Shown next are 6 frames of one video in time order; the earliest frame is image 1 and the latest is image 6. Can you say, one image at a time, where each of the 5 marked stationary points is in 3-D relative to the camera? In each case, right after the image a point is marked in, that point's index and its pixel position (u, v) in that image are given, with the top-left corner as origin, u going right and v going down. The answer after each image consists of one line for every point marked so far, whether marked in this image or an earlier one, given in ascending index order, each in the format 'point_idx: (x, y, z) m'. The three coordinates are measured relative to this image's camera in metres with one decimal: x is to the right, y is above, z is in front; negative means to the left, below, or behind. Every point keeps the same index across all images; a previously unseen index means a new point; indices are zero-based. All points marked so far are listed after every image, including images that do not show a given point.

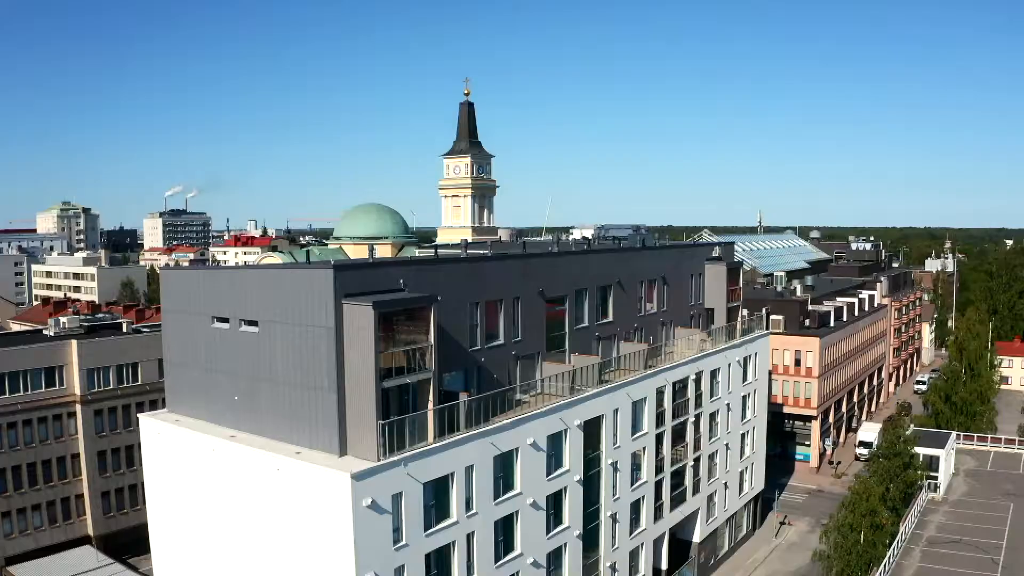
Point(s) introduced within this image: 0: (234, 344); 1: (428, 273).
0: (-6.0, -1.2, +16.8) m
1: (-1.7, +0.3, +15.9) m
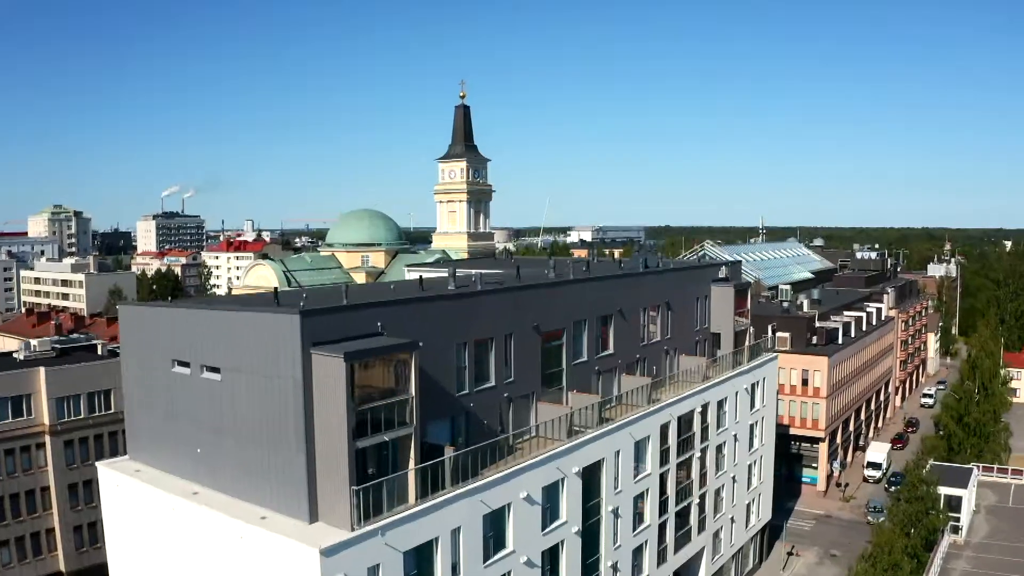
0: (-6.2, -2.0, +15.2) m
1: (-1.9, -0.5, +14.4) m
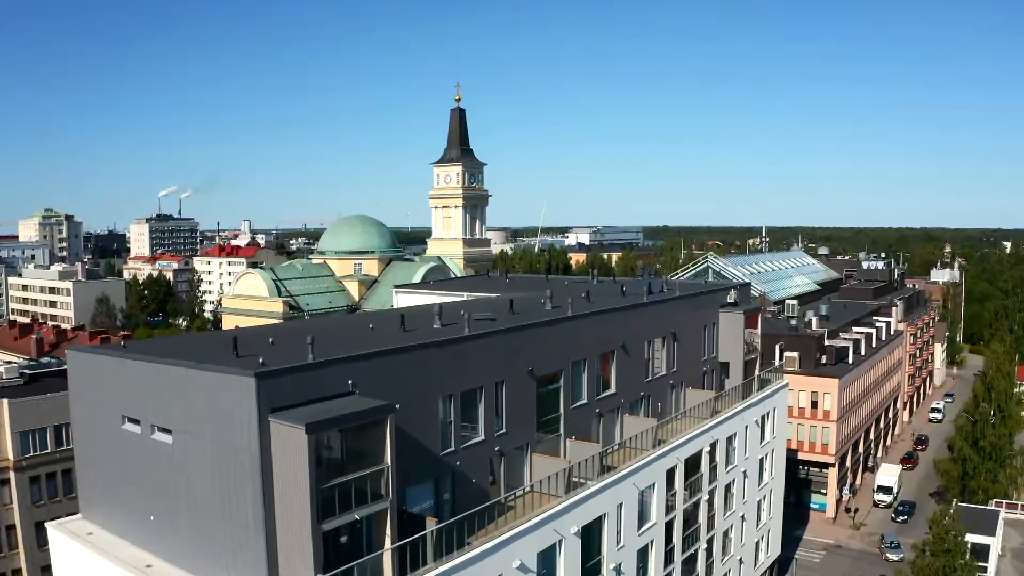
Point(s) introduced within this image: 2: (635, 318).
0: (-6.3, -2.8, +13.6) m
1: (-2.1, -1.3, +12.7) m
2: (+3.0, -0.7, +19.2) m
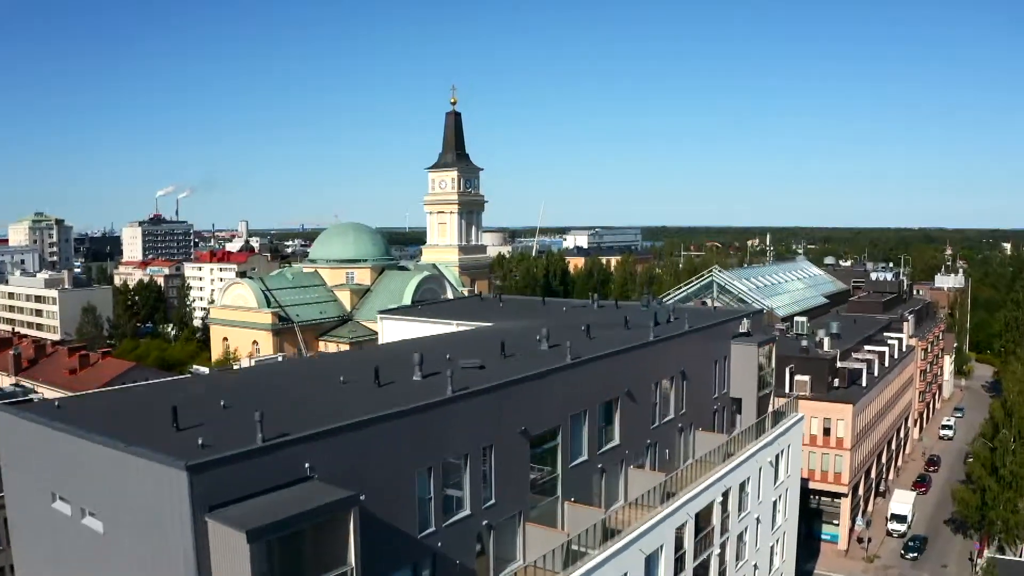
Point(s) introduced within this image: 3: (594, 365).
0: (-6.5, -3.7, +11.6) m
1: (-2.2, -2.1, +10.8) m
2: (+2.8, -1.6, +17.3) m
3: (+1.6, -1.5, +15.6) m
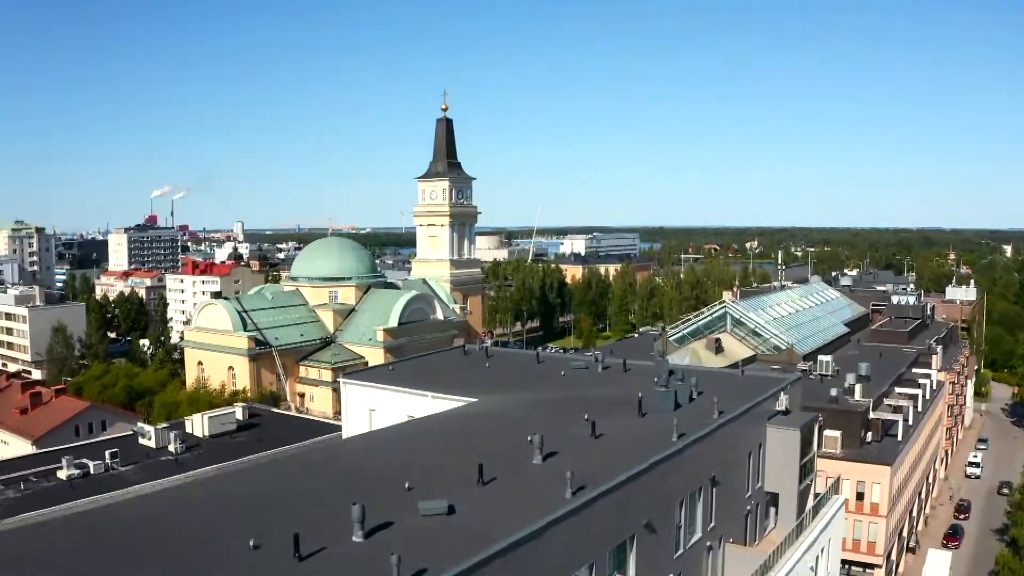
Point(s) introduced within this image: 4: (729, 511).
0: (-6.7, -5.3, +7.6) m
1: (-2.5, -3.7, +6.8) m
2: (+2.5, -3.2, +13.3) m
3: (+1.3, -3.1, +11.7) m
4: (+4.5, -4.6, +16.1) m
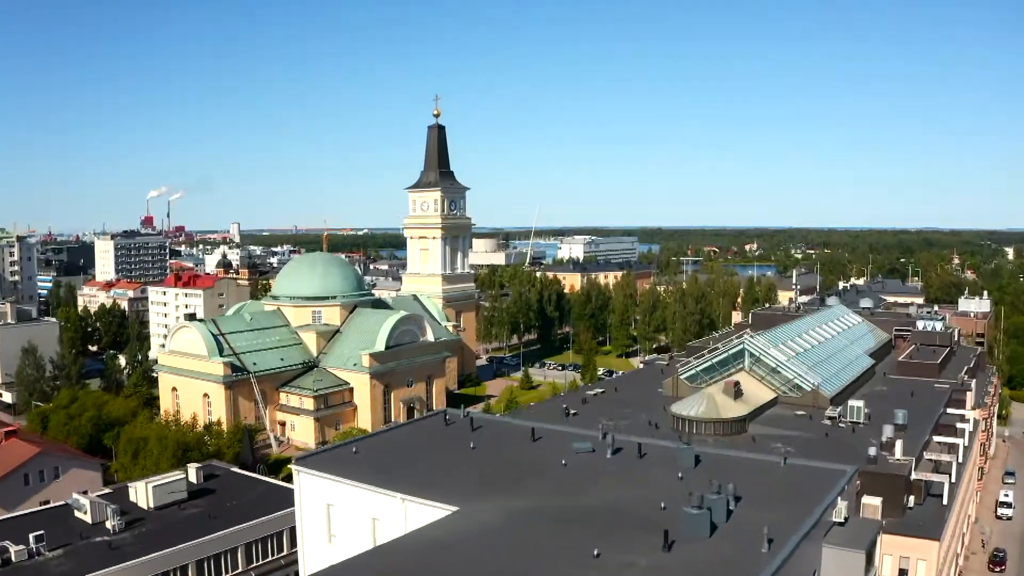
0: (-6.9, -6.8, +3.8) m
1: (-2.7, -5.2, +3.0) m
2: (+2.3, -4.7, +9.6) m
3: (+1.1, -4.6, +7.9) m
4: (+4.2, -6.1, +12.4) m
